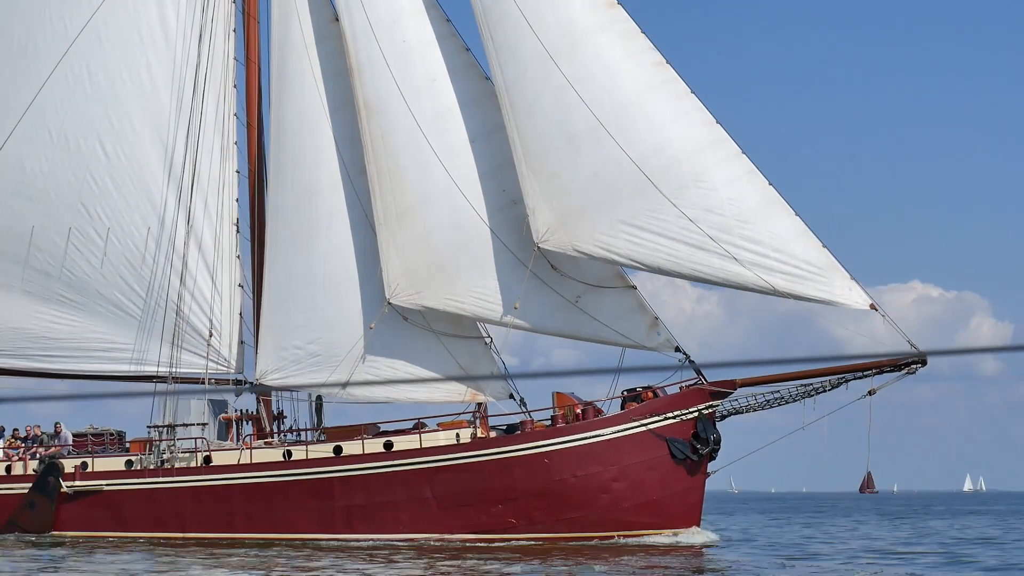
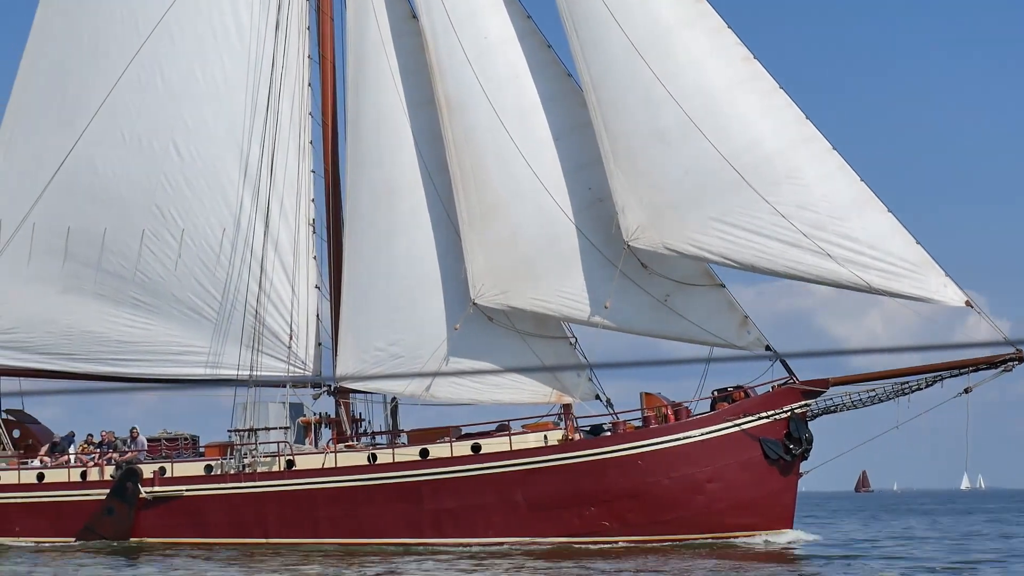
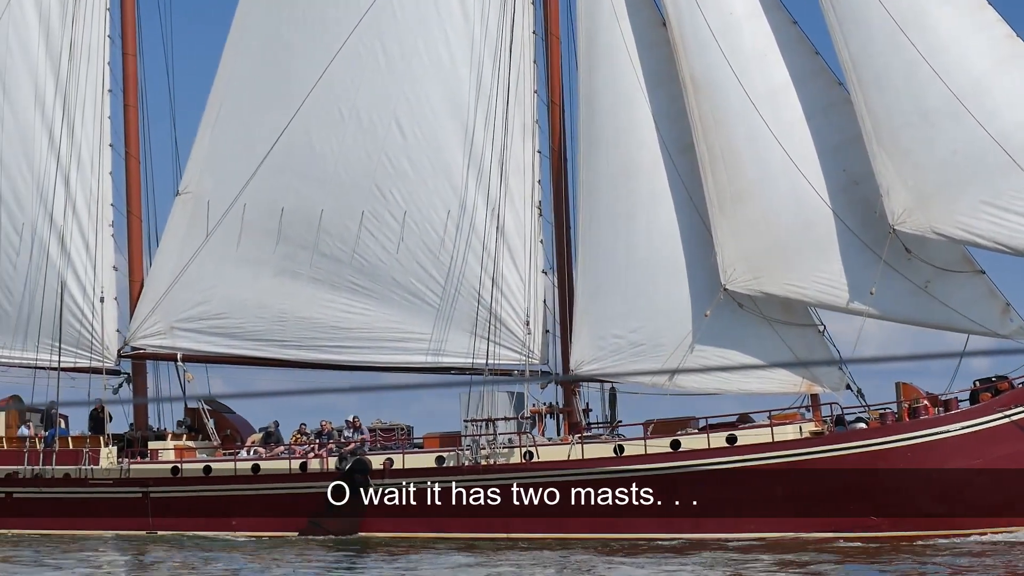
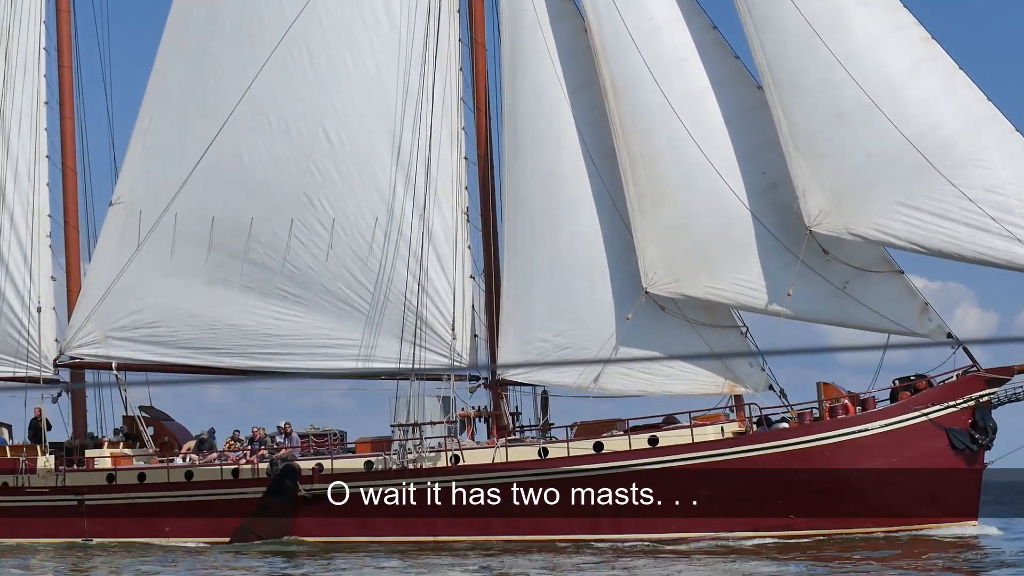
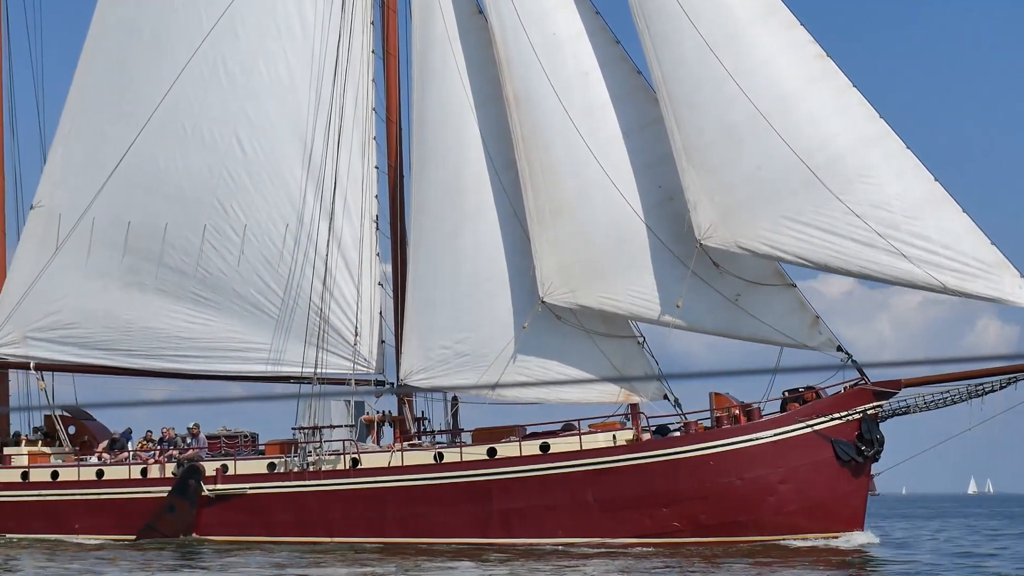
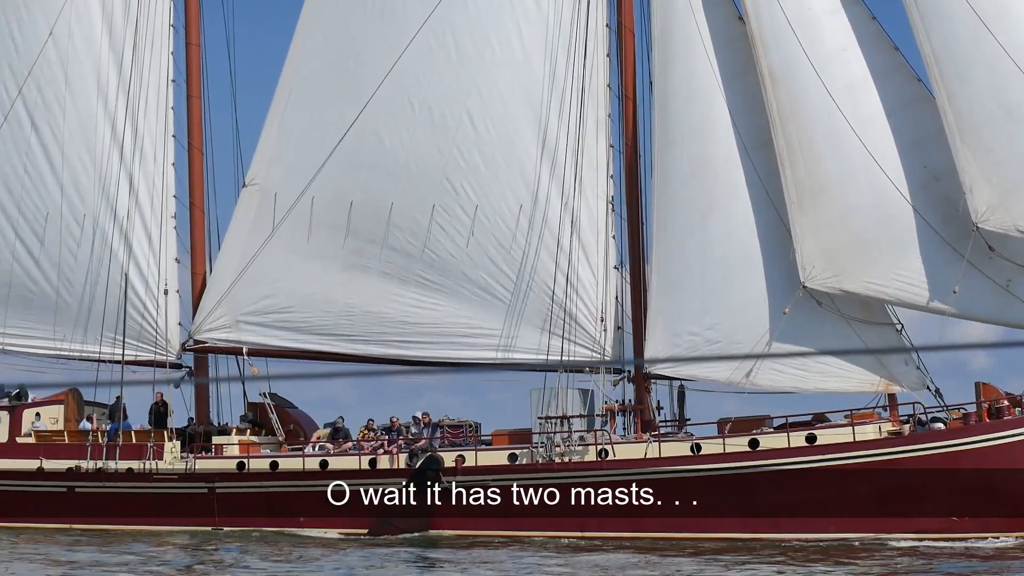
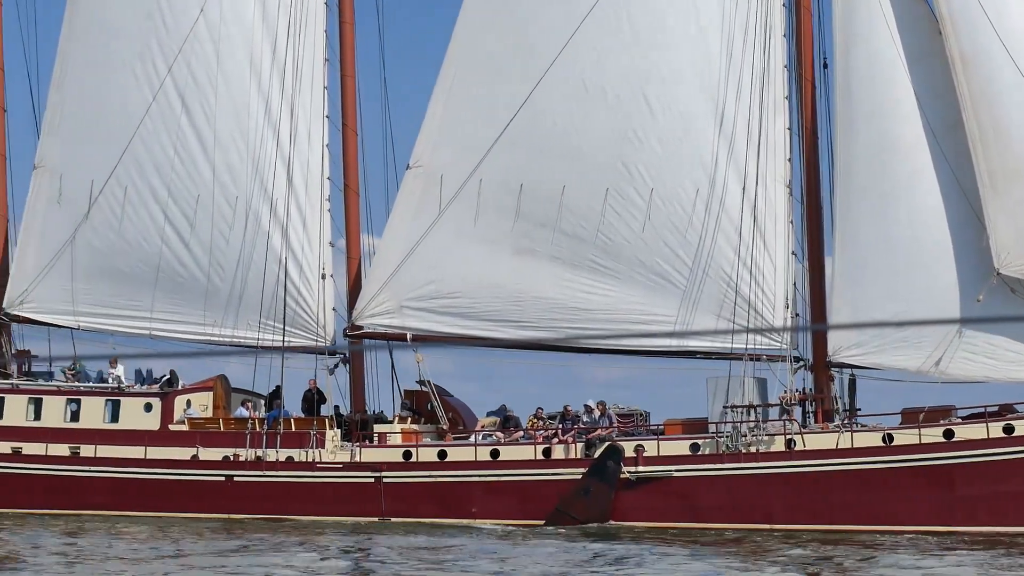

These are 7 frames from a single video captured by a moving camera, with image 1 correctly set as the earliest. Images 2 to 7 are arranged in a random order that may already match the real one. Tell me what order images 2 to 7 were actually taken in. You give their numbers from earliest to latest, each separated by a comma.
2, 5, 4, 3, 6, 7
